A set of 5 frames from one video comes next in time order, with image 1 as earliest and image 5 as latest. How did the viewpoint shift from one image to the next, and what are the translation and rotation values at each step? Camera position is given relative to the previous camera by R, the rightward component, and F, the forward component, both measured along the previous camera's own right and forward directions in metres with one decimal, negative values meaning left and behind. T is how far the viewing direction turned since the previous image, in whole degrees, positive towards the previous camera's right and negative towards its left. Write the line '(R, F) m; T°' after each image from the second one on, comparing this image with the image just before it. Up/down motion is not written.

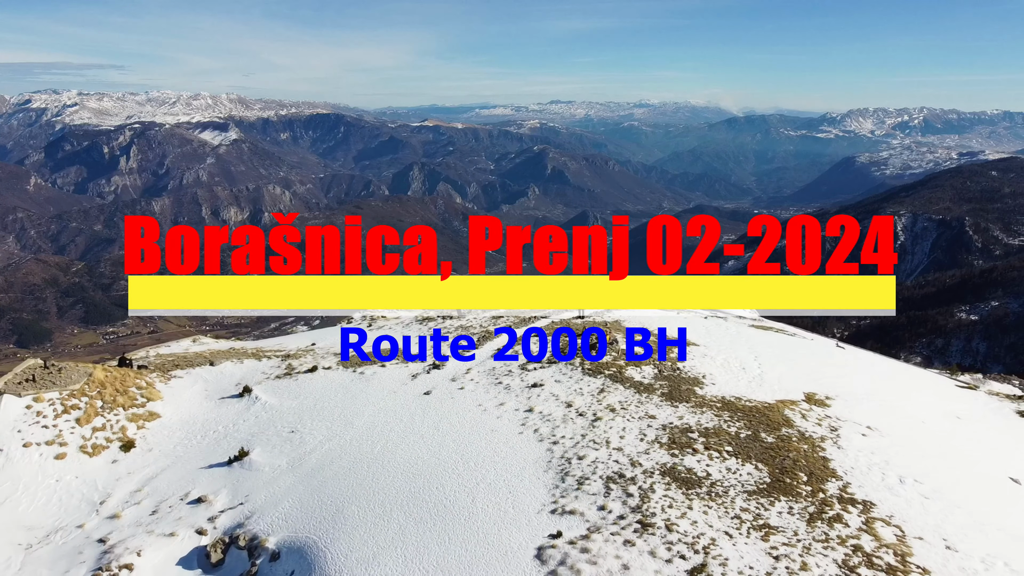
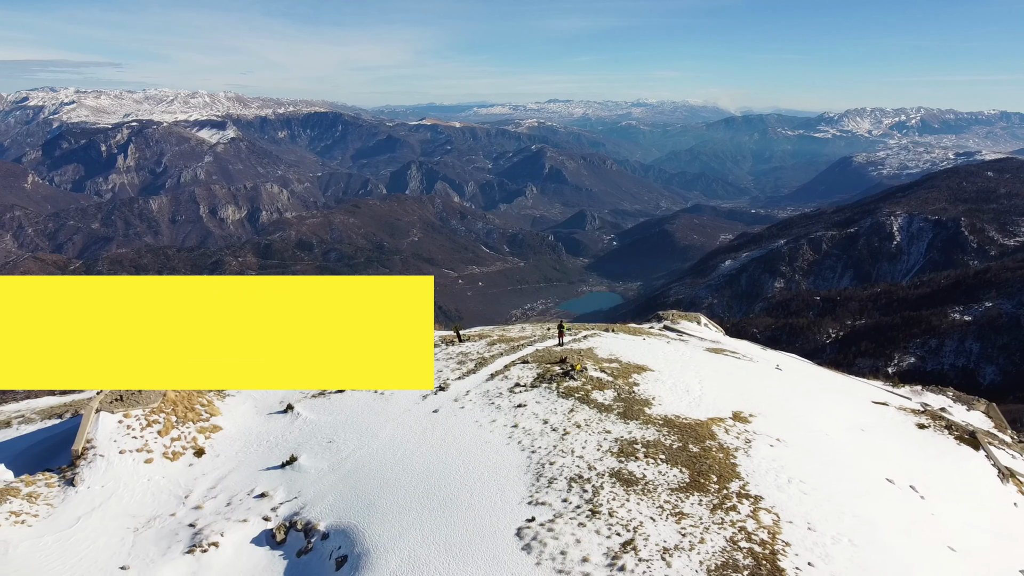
(0.0, -0.8) m; 0°
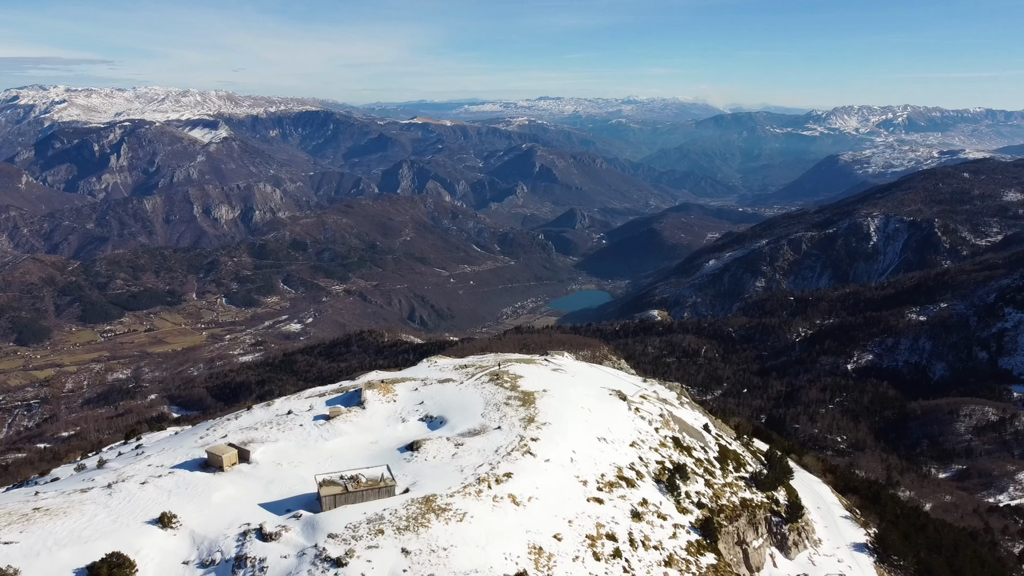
(+0.5, -10.1) m; +1°
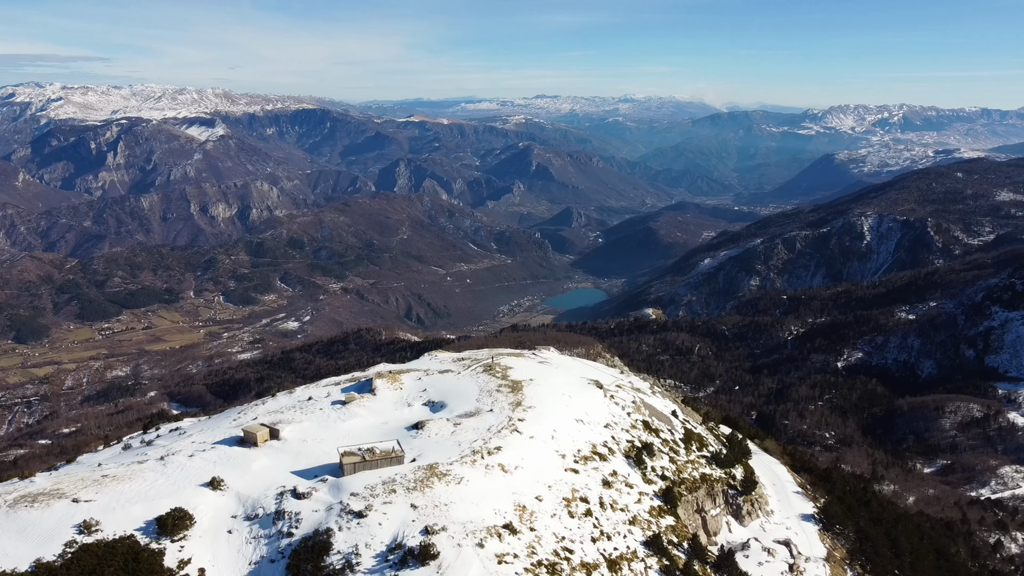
(+0.2, -2.2) m; 0°
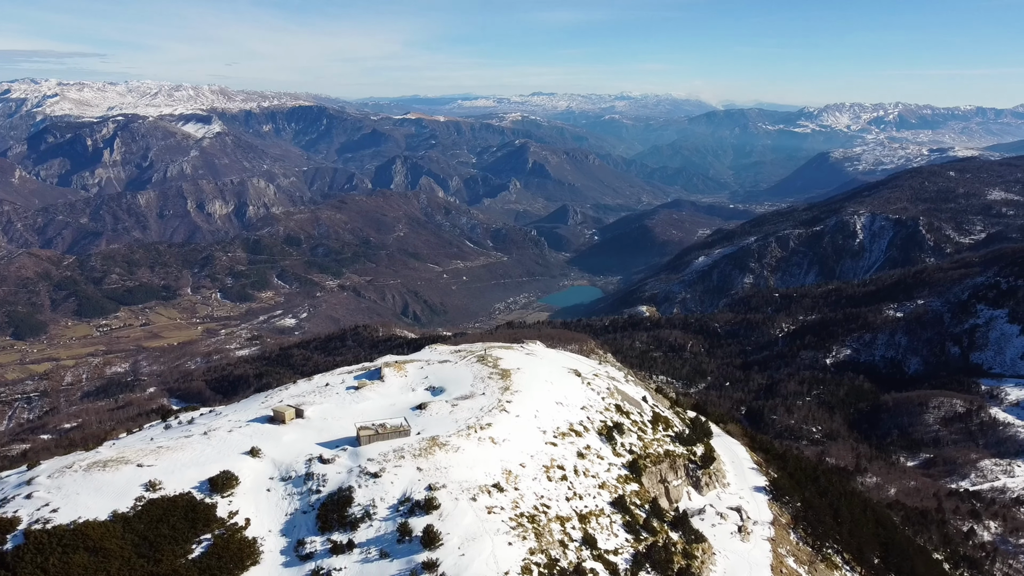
(+0.2, -2.6) m; 0°
